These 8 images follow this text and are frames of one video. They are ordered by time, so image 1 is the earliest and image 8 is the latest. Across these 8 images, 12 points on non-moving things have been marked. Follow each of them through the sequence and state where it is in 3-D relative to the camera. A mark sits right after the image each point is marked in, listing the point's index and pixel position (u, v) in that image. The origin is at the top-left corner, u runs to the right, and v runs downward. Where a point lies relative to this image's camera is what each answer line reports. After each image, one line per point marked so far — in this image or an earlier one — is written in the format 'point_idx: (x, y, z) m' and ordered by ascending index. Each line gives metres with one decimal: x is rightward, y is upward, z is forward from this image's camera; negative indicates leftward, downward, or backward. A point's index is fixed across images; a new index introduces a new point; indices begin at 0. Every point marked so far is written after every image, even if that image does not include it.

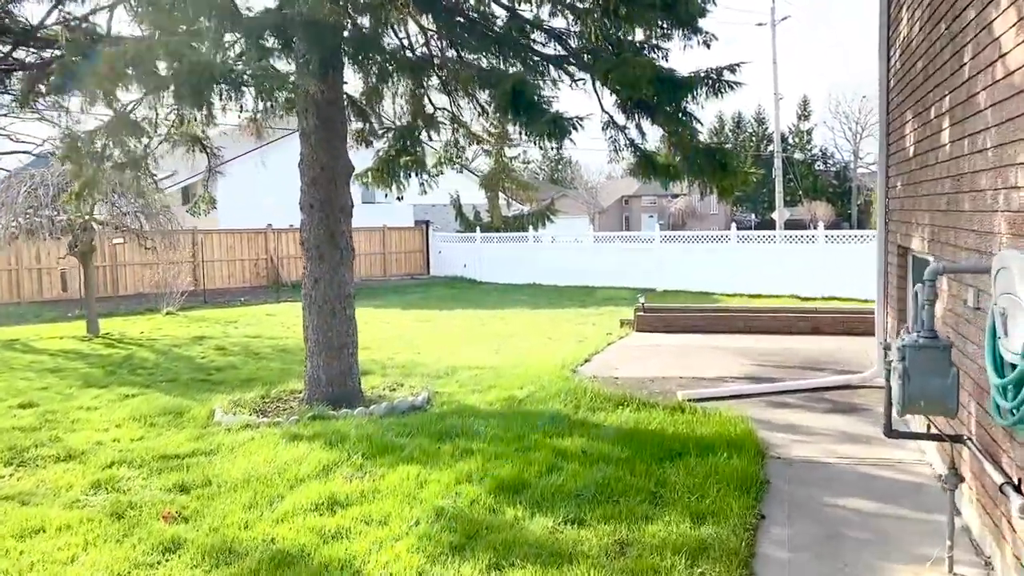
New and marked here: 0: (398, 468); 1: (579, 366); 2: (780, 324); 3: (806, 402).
0: (-0.5, -0.9, +4.3) m
1: (+0.5, -0.6, +6.9) m
2: (+2.7, -0.4, +9.0) m
3: (+1.7, -0.7, +5.3) m
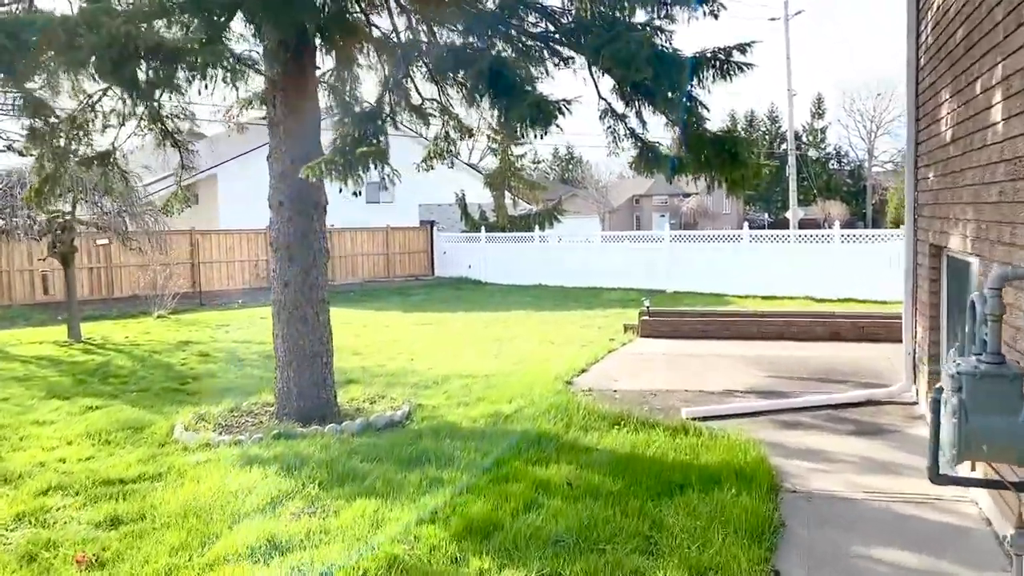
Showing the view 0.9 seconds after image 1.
0: (-0.7, -0.9, +3.7) m
1: (+0.4, -0.6, +6.3) m
2: (+2.6, -0.4, +8.4) m
3: (+1.6, -0.7, +4.7) m
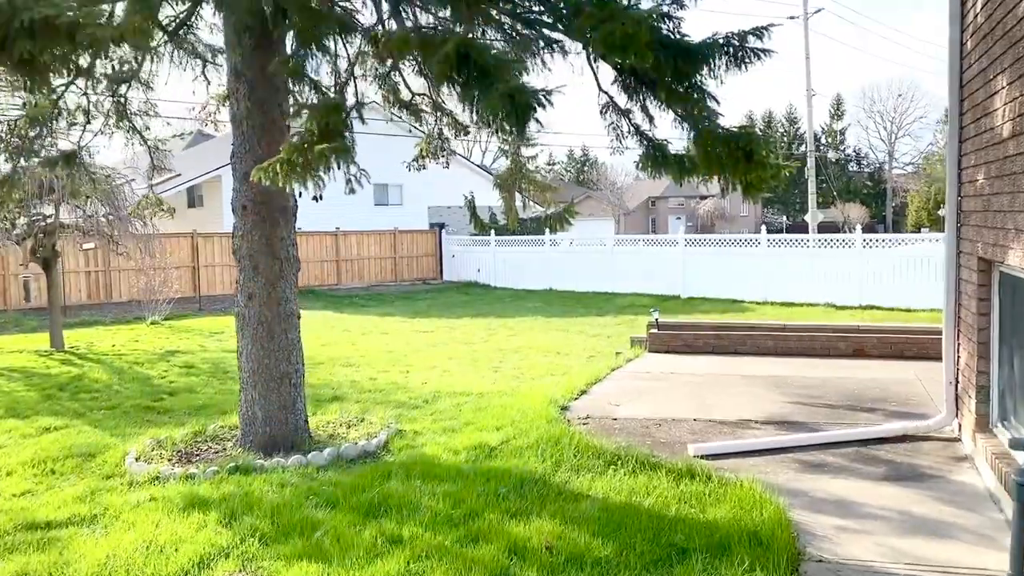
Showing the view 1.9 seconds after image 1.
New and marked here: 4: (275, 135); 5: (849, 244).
0: (-0.8, -1.0, +3.2) m
1: (+0.4, -0.7, +5.7) m
2: (+2.6, -0.5, +7.8) m
3: (+1.5, -0.8, +4.1) m
4: (-1.4, +0.9, +5.3) m
5: (+6.0, +0.8, +16.1) m
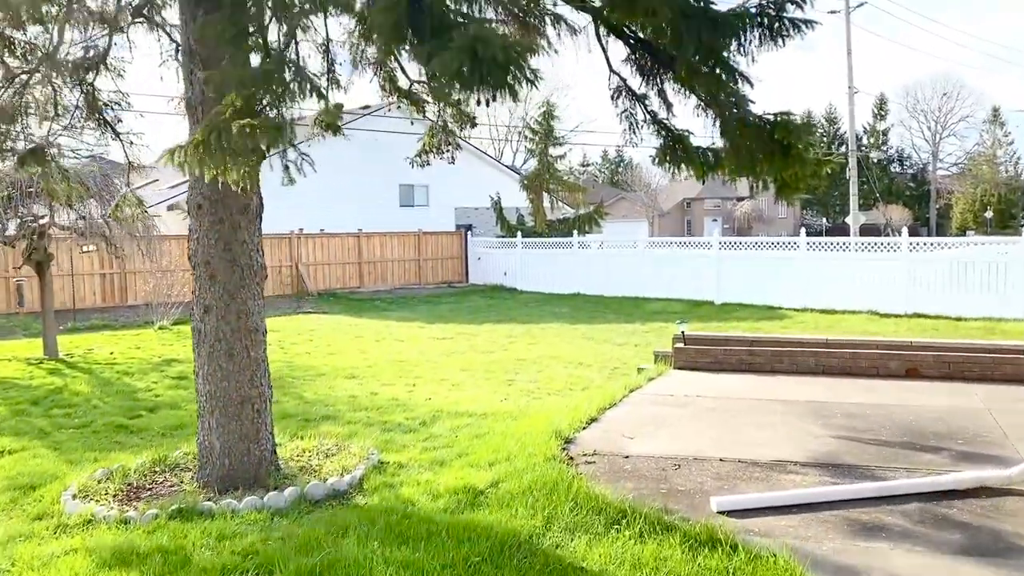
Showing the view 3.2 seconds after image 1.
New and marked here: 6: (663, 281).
0: (-0.9, -1.0, +2.4) m
1: (+0.4, -0.8, +5.0) m
2: (+2.7, -0.6, +6.9) m
3: (+1.5, -0.9, +3.3) m
4: (-1.4, +0.8, +4.6) m
5: (+6.4, +0.7, +15.1) m
6: (+3.2, +0.2, +19.0) m
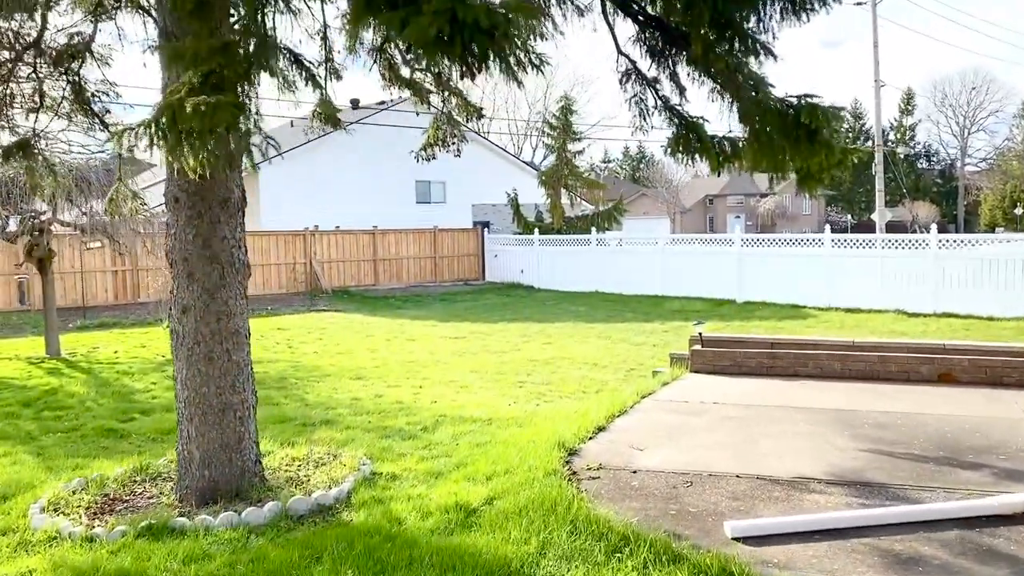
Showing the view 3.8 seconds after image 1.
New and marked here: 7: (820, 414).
0: (-0.9, -1.0, +2.1) m
1: (+0.4, -0.8, +4.6) m
2: (+2.7, -0.6, +6.5) m
3: (+1.4, -0.9, +2.9) m
4: (-1.4, +0.8, +4.3) m
5: (+6.6, +0.7, +14.6) m
6: (+3.5, +0.2, +18.5) m
7: (+1.7, -0.7, +5.1) m
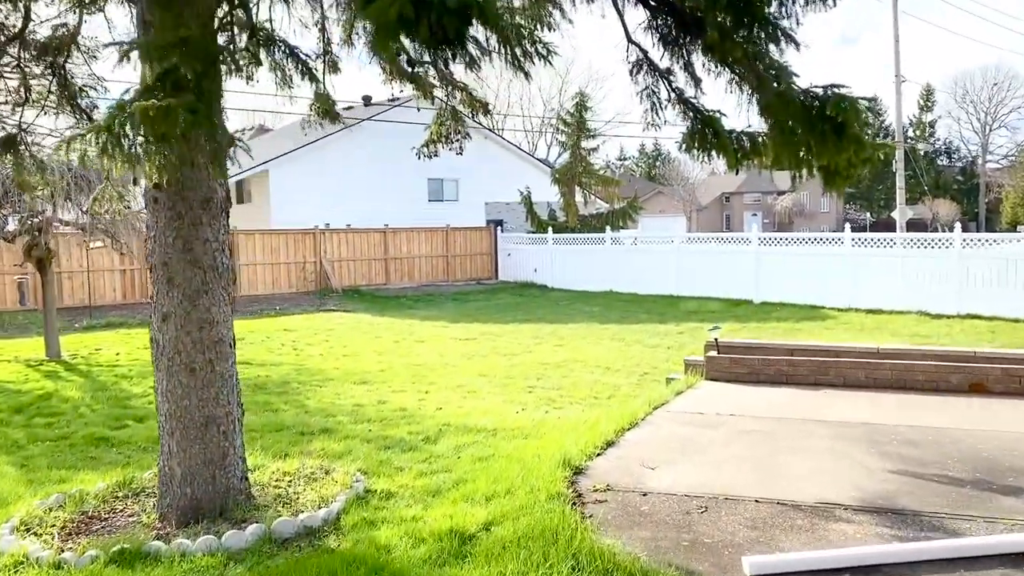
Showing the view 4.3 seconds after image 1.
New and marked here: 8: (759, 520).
0: (-1.0, -1.1, +1.8) m
1: (+0.4, -0.8, +4.3) m
2: (+2.8, -0.6, +6.2) m
3: (+1.4, -0.9, +2.6) m
4: (-1.4, +0.8, +4.0) m
5: (+6.8, +0.7, +14.2) m
6: (+3.7, +0.2, +18.2) m
7: (+1.8, -0.7, +4.8) m
8: (+0.9, -0.9, +3.3) m
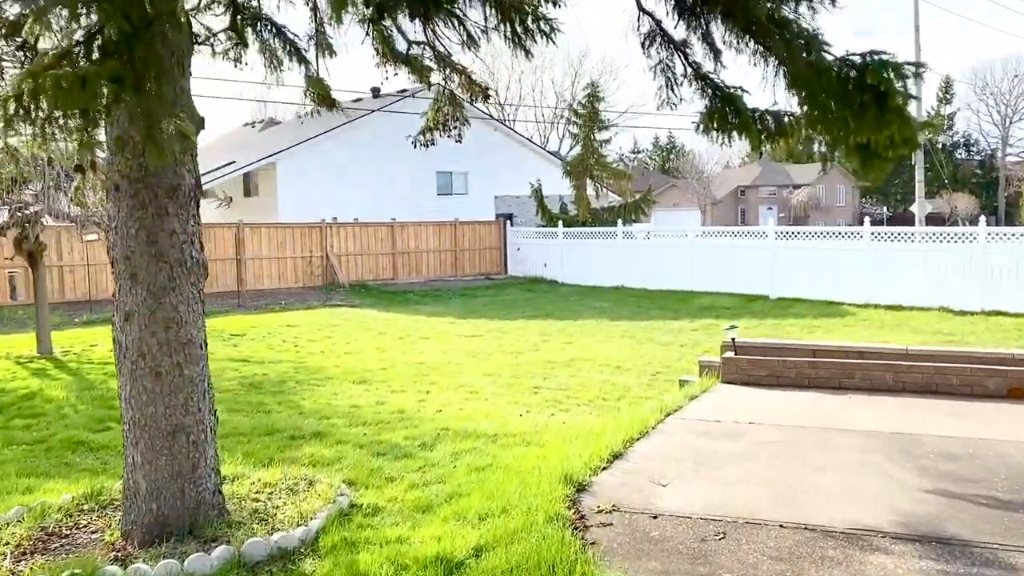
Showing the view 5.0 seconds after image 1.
0: (-1.0, -1.1, +1.5) m
1: (+0.4, -0.8, +3.9) m
2: (+2.8, -0.6, +5.7) m
3: (+1.4, -0.9, +2.2) m
4: (-1.4, +0.8, +3.6) m
5: (+6.9, +0.7, +13.7) m
6: (+3.9, +0.3, +17.7) m
7: (+1.8, -0.7, +4.4) m
8: (+0.9, -0.8, +2.9) m
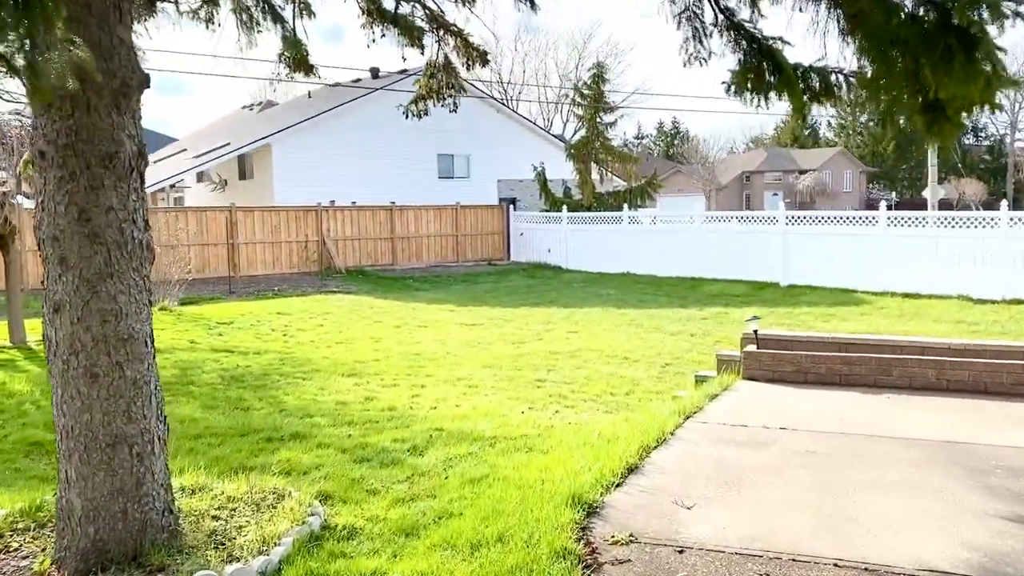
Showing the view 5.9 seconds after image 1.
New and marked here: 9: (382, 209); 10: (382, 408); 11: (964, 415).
0: (-1.0, -1.1, +0.9) m
1: (+0.4, -0.8, +3.4) m
2: (+2.8, -0.5, +5.2) m
3: (+1.4, -0.9, +1.6) m
4: (-1.4, +0.9, +3.0) m
5: (+7.0, +0.9, +13.1) m
6: (+4.0, +0.5, +17.1) m
7: (+1.8, -0.7, +3.8) m
8: (+0.9, -0.8, +2.4) m
9: (-2.8, +1.7, +20.0) m
10: (-0.9, -0.8, +6.3) m
11: (+2.2, -0.6, +4.5) m
